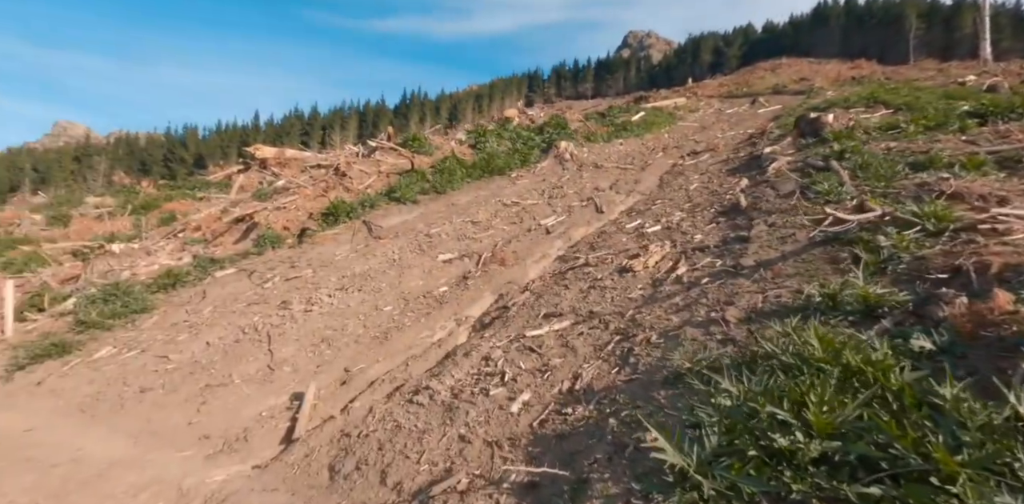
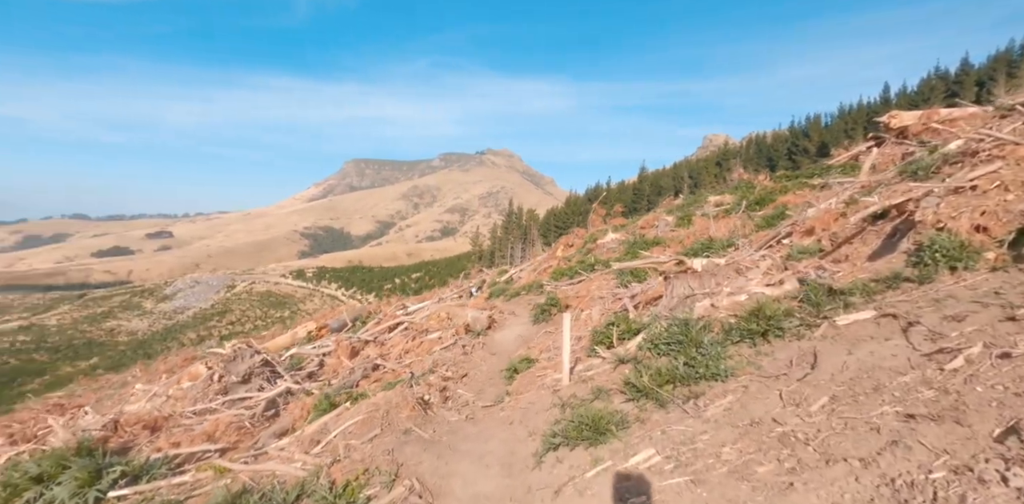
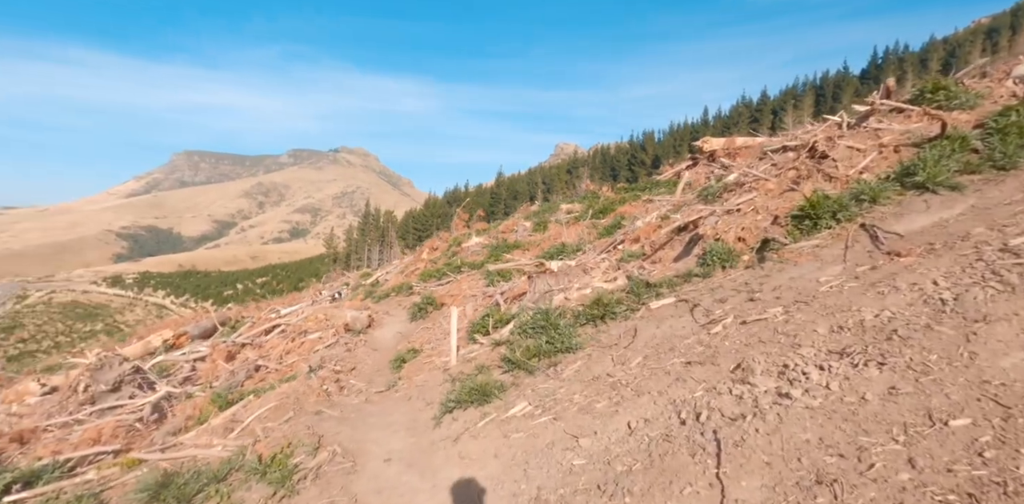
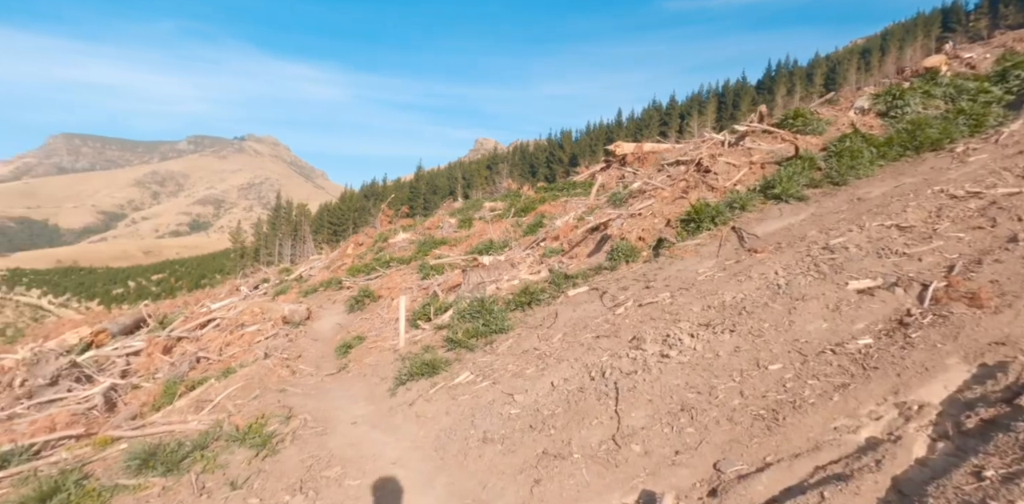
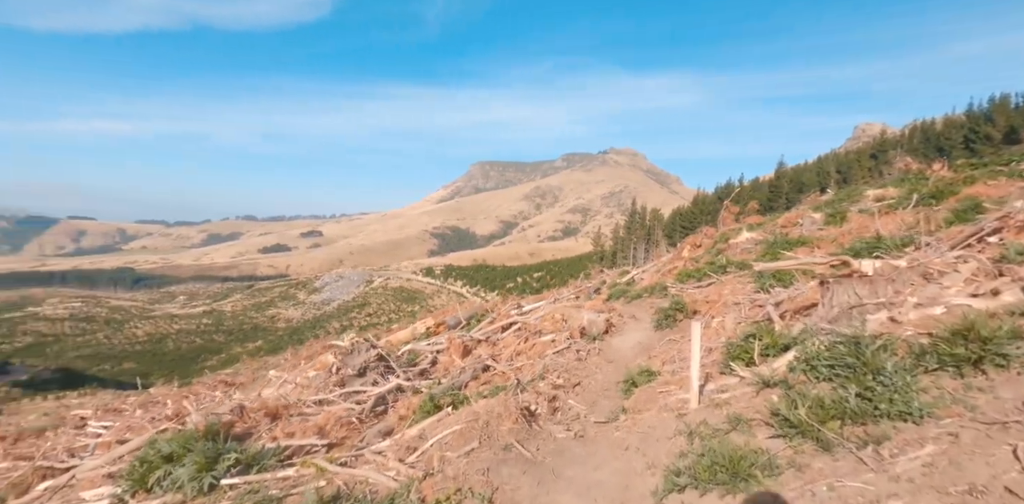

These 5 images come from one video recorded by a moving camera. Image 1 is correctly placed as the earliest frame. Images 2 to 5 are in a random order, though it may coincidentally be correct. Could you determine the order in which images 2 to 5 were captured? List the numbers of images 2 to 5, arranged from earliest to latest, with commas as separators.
4, 3, 2, 5
